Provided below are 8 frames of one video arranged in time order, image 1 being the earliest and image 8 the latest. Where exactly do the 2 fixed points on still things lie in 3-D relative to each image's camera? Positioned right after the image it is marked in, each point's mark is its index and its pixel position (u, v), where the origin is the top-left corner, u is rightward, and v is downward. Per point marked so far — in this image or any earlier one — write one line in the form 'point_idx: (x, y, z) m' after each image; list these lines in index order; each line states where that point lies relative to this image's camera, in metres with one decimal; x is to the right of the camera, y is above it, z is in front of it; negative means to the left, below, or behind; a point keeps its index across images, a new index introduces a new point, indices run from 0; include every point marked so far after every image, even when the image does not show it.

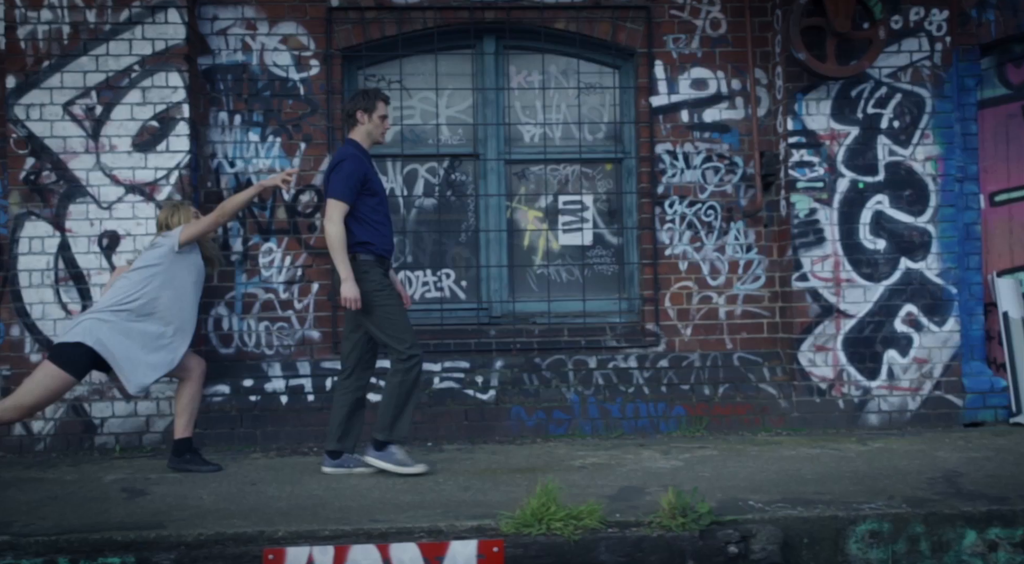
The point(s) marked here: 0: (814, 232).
0: (+1.9, +0.3, +4.7) m
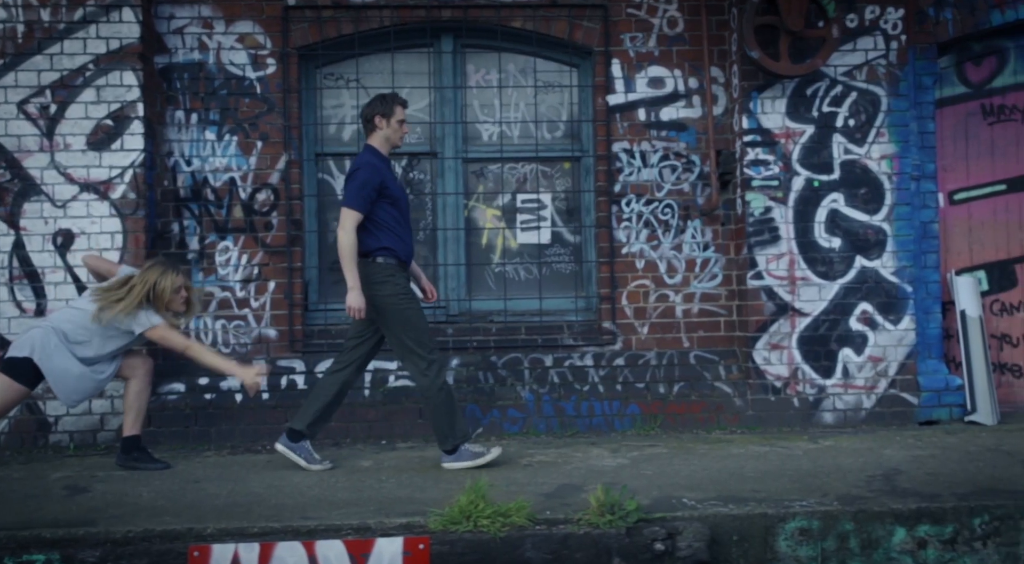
0: (+1.6, +0.3, +4.7) m
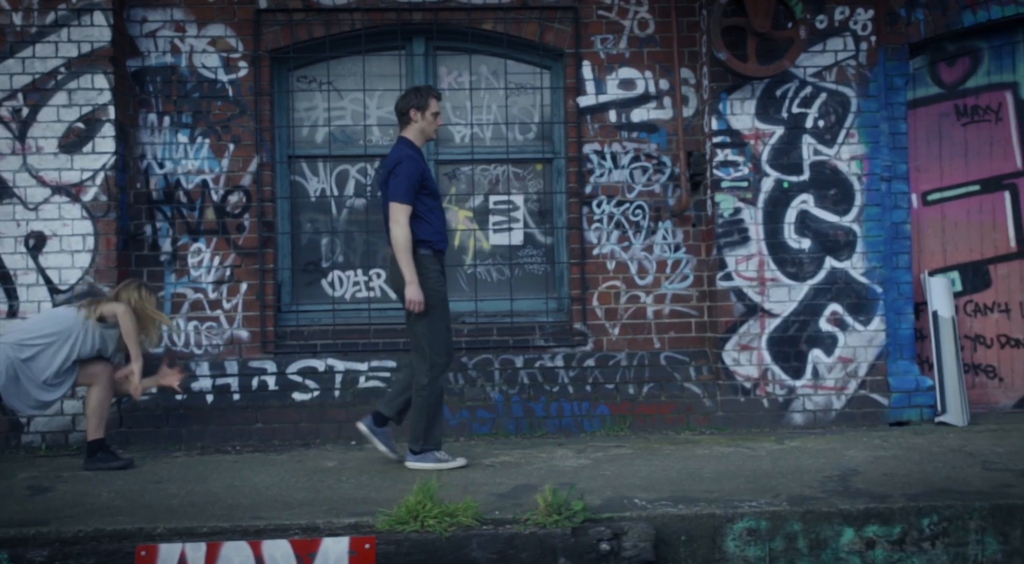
0: (+1.4, +0.3, +4.7) m
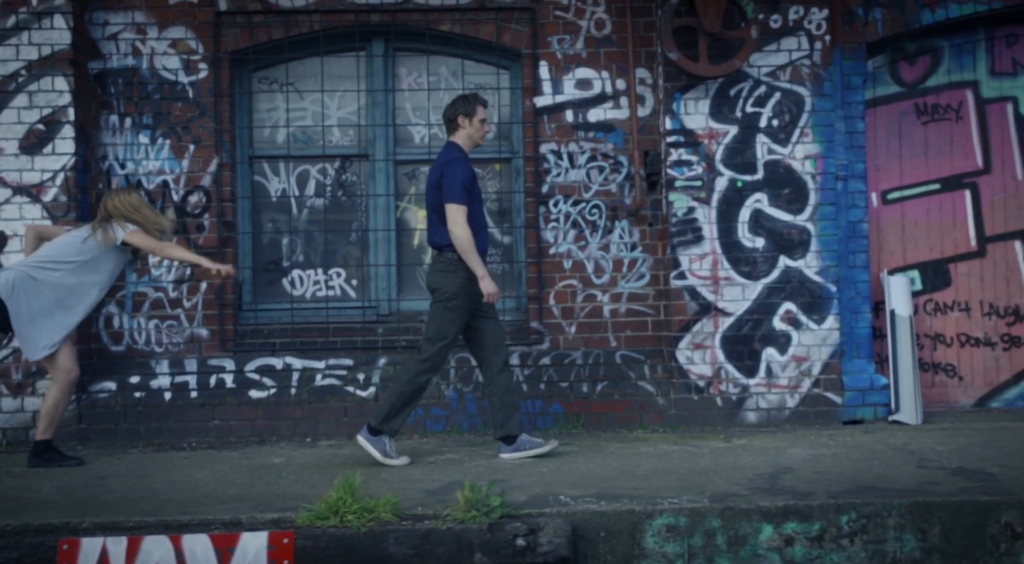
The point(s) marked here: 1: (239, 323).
0: (+1.1, +0.3, +4.7) m
1: (-1.8, -0.3, +5.0) m
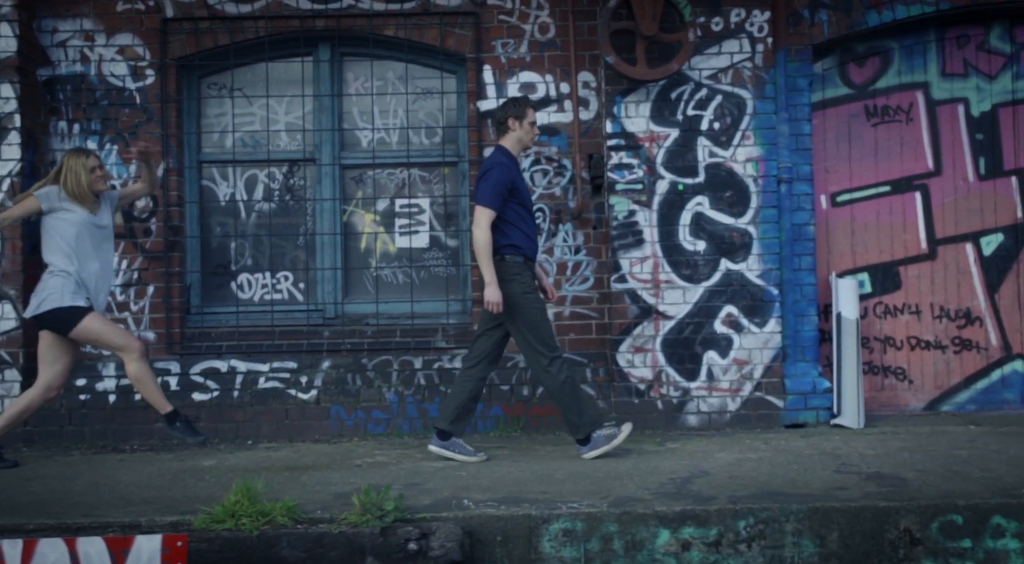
0: (+0.7, +0.3, +4.7) m
1: (-2.1, -0.3, +5.0) m
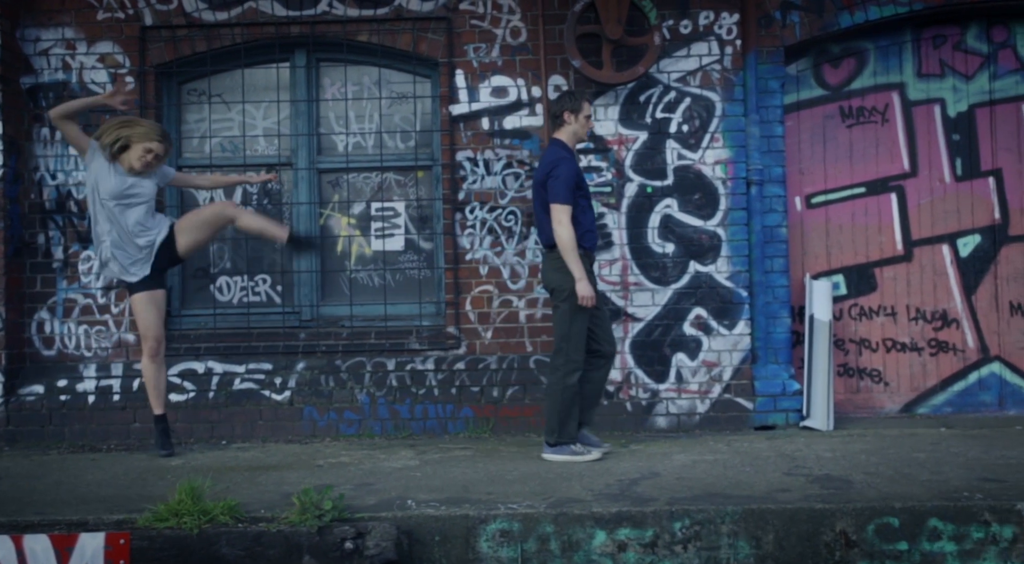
0: (+0.6, +0.3, +4.7) m
1: (-2.3, -0.3, +5.1) m
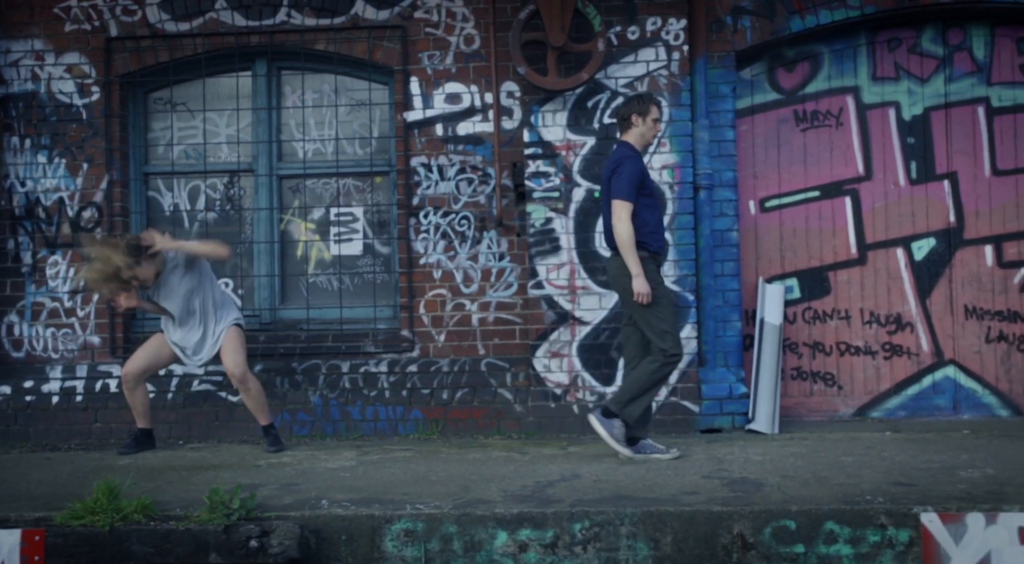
0: (+0.2, +0.3, +4.8) m
1: (-2.6, -0.3, +5.2) m
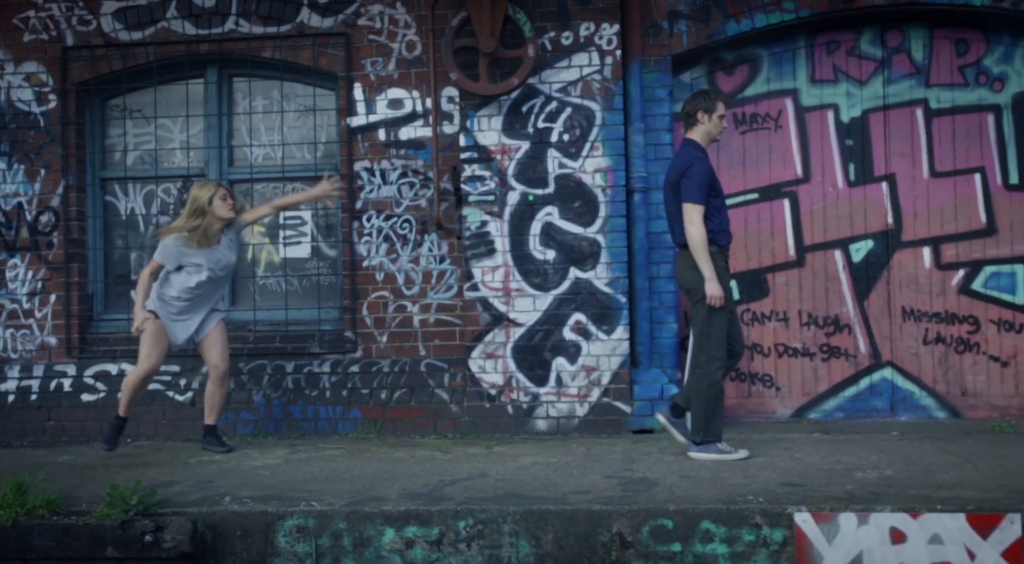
0: (-0.2, +0.2, +4.8) m
1: (-3.0, -0.4, +5.4) m
